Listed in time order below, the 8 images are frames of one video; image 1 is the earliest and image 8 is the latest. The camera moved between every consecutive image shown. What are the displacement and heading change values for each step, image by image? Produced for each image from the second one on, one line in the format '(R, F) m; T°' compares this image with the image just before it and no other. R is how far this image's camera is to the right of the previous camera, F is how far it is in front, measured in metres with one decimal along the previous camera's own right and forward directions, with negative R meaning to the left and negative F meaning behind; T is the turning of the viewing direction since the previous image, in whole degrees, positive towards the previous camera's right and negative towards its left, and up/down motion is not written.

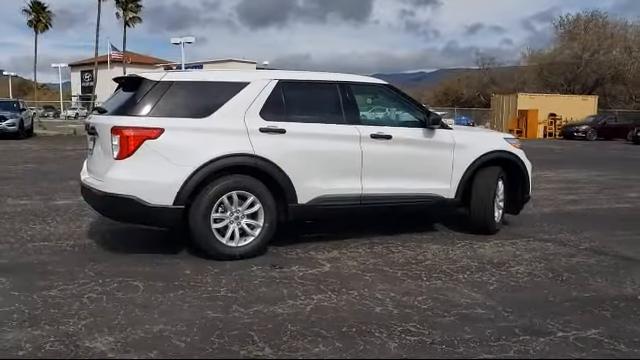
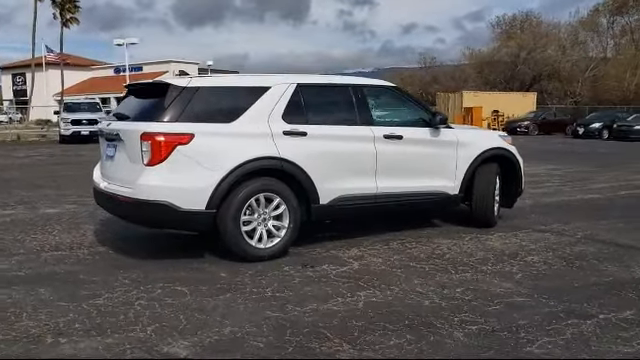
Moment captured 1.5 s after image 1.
(-0.9, -0.1) m; +6°
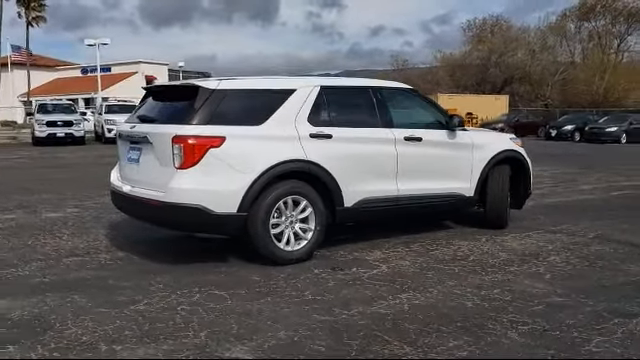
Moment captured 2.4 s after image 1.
(-0.6, 0.0) m; +3°
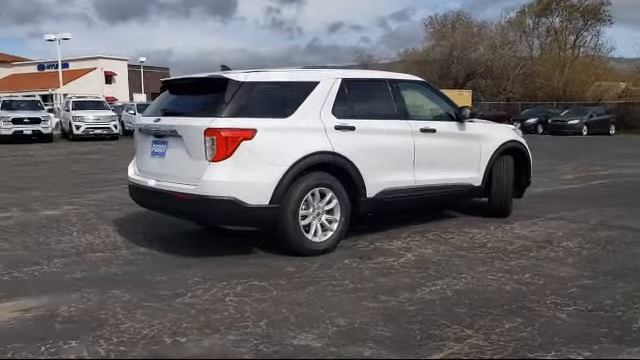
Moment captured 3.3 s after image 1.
(-0.7, 0.0) m; +4°
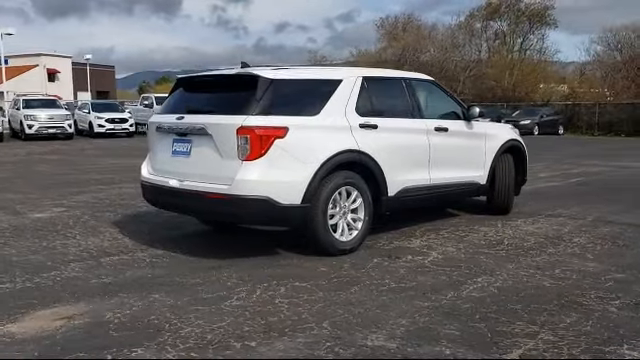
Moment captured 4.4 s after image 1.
(-0.8, +0.1) m; +5°
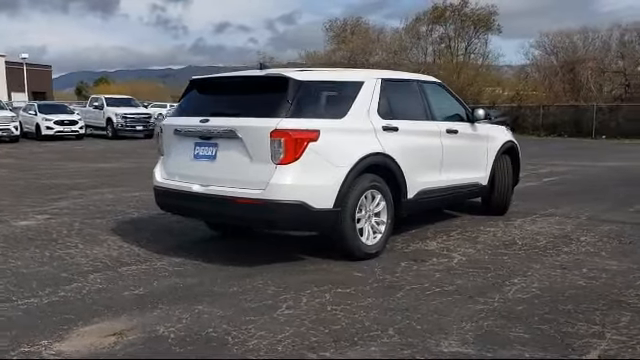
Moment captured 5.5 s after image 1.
(-0.9, +0.2) m; +5°
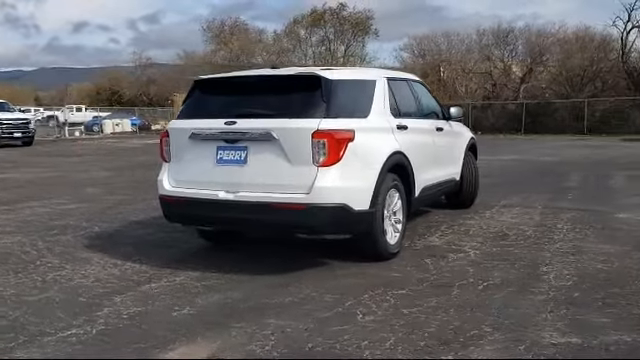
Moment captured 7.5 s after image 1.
(-1.5, +0.3) m; +12°
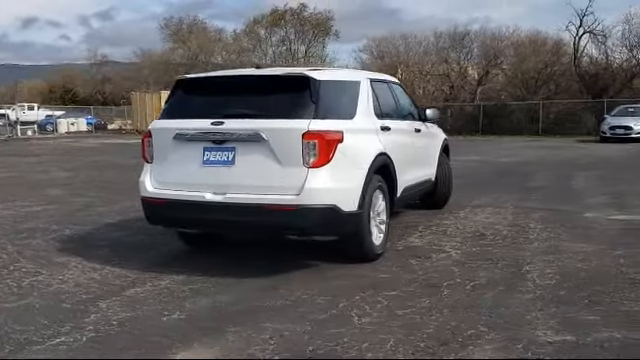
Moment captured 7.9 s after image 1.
(-0.3, 0.0) m; +4°
